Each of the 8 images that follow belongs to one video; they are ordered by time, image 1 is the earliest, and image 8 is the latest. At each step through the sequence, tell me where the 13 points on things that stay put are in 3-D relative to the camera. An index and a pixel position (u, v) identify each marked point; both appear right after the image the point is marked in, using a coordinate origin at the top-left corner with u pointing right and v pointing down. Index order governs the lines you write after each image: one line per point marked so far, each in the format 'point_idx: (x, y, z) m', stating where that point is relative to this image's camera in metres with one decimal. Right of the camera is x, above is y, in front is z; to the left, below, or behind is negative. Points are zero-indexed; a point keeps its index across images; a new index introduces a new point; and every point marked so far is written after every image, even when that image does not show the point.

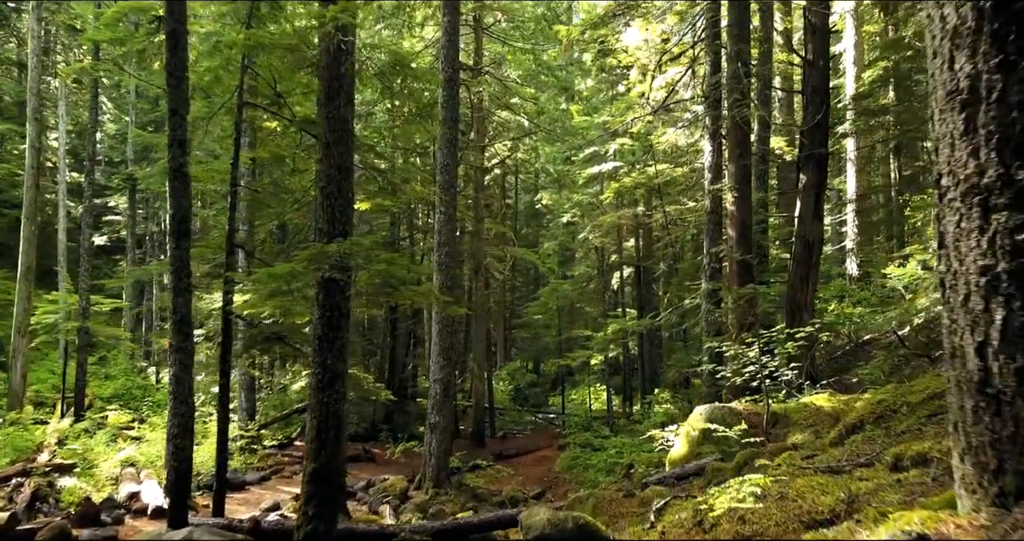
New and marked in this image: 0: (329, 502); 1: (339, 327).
0: (-1.5, -1.9, +6.0) m
1: (-1.5, -0.5, +6.3) m
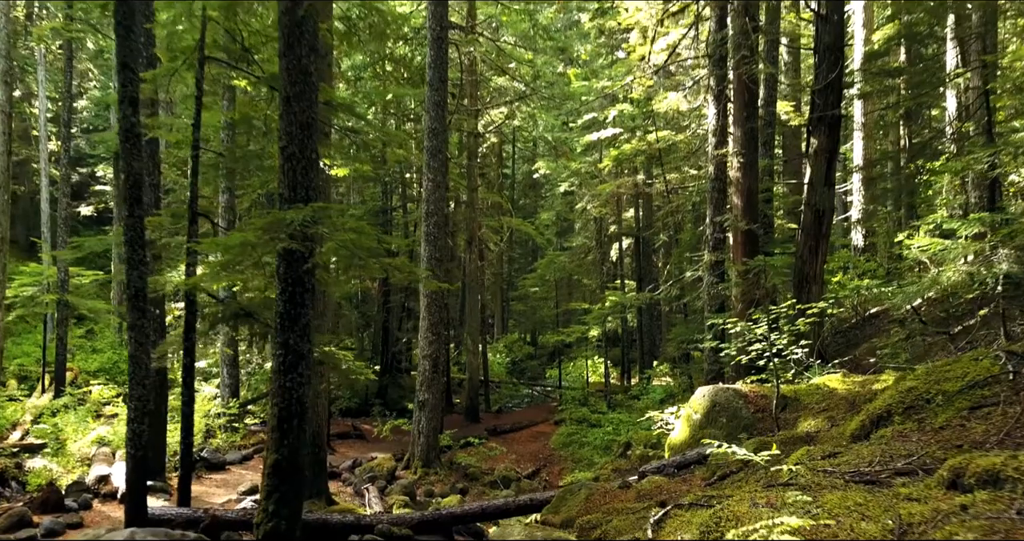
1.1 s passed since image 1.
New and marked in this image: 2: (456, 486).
0: (-1.7, -1.7, +5.5) m
1: (-1.6, -0.3, +5.6) m
2: (-0.9, -3.5, +11.7) m
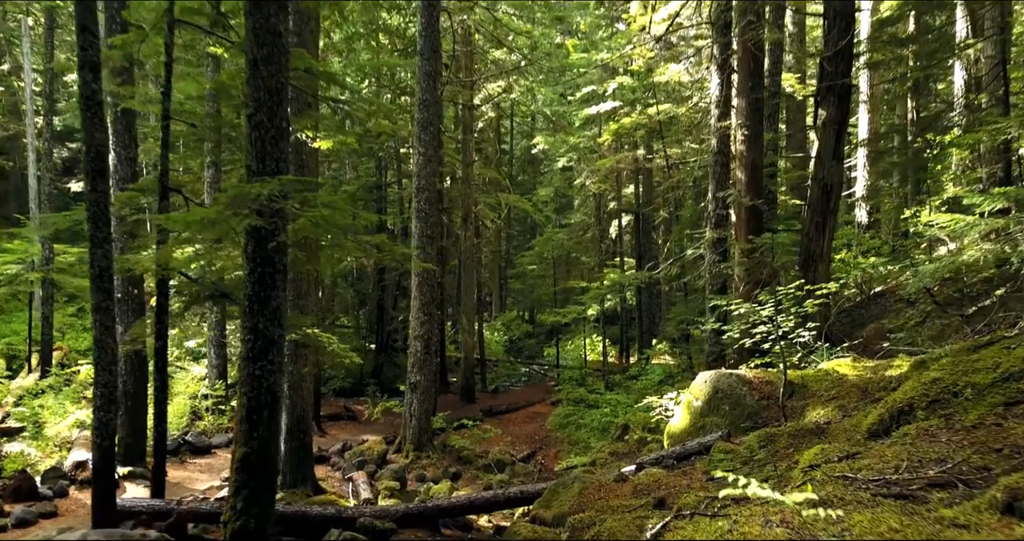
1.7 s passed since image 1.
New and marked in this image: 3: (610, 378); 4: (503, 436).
0: (-1.8, -1.6, +5.1) m
1: (-1.7, -0.1, +5.2) m
2: (-1.0, -3.2, +11.4) m
3: (+2.5, -2.7, +18.3) m
4: (-0.2, -3.3, +14.5) m
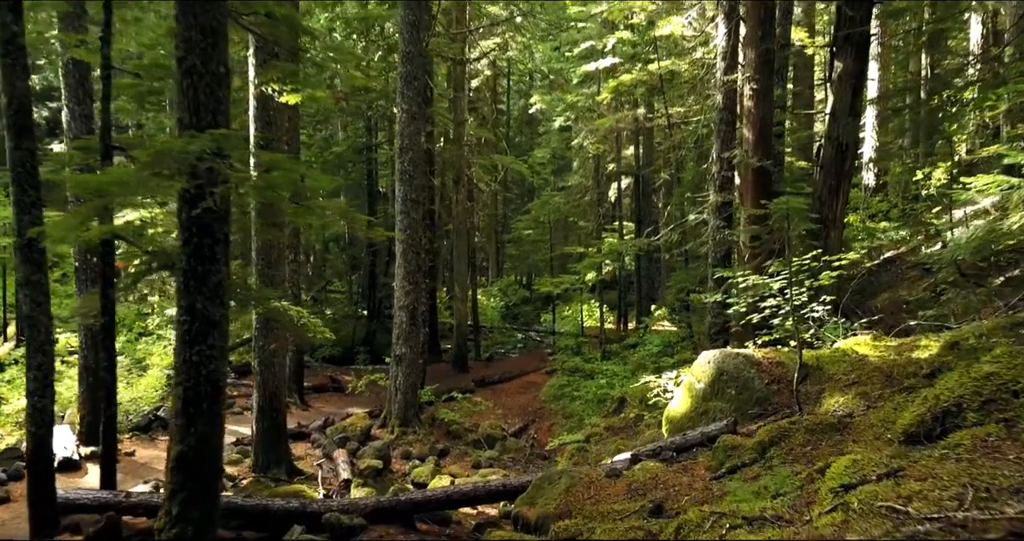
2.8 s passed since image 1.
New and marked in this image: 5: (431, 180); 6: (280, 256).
0: (-1.9, -1.4, +4.5) m
1: (-1.8, +0.1, +4.5) m
2: (-1.1, -2.6, +10.9) m
3: (+2.3, -1.8, +17.7) m
4: (-0.3, -2.7, +13.9) m
5: (-1.9, +2.1, +16.8) m
6: (-2.8, +0.2, +8.7) m
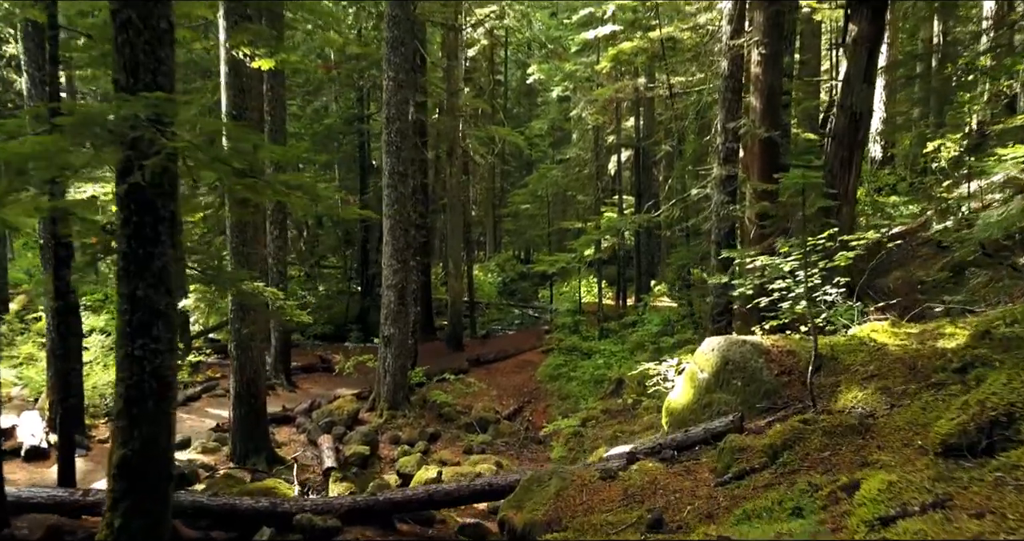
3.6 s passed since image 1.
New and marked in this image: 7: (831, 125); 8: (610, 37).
0: (-2.0, -1.3, +4.0) m
1: (-1.9, +0.2, +4.0) m
2: (-1.2, -2.3, +10.4) m
3: (+2.2, -1.3, +17.2) m
4: (-0.4, -2.2, +13.5) m
5: (-2.0, +2.6, +16.2) m
6: (-2.9, +0.4, +8.1) m
7: (+3.9, +1.8, +8.9) m
8: (+2.4, +5.7, +17.6) m
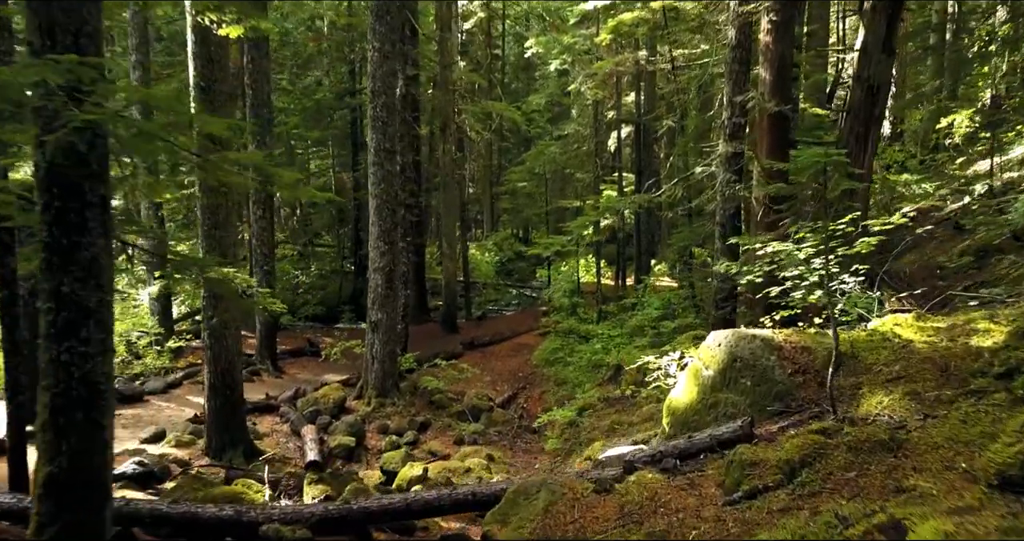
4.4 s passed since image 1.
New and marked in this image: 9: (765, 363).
0: (-2.1, -1.2, +3.5) m
1: (-2.0, +0.2, +3.5) m
2: (-1.3, -2.1, +10.0) m
3: (+2.1, -0.8, +16.8) m
4: (-0.5, -1.9, +13.0) m
5: (-2.1, +3.0, +15.6) m
6: (-3.0, +0.6, +7.6) m
7: (+3.8, +2.0, +8.3) m
8: (+2.3, +6.1, +16.9) m
9: (+1.7, -0.6, +4.9) m
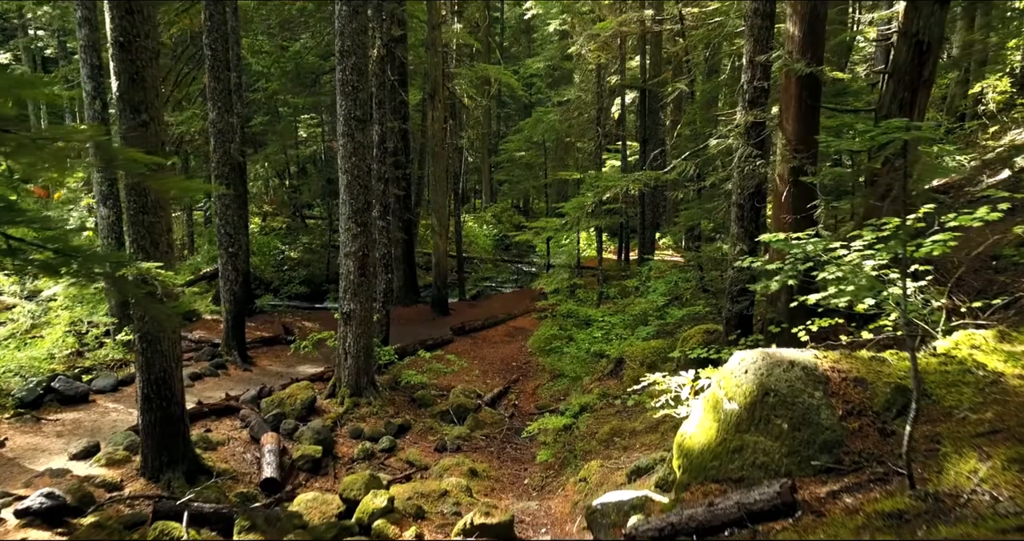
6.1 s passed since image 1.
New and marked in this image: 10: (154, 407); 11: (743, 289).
0: (-2.3, -1.4, +2.5) m
1: (-2.2, +0.1, +2.3) m
2: (-1.5, -1.9, +9.0) m
3: (+2.0, -0.3, +15.6) m
4: (-0.7, -1.6, +12.0) m
5: (-2.2, +3.5, +14.3) m
6: (-3.1, +0.7, +6.5) m
7: (+3.7, +2.1, +7.1) m
8: (+2.2, +6.6, +15.5) m
9: (+1.5, -0.7, +3.8) m
10: (-3.2, -1.2, +6.6) m
11: (+2.3, -0.2, +7.4) m
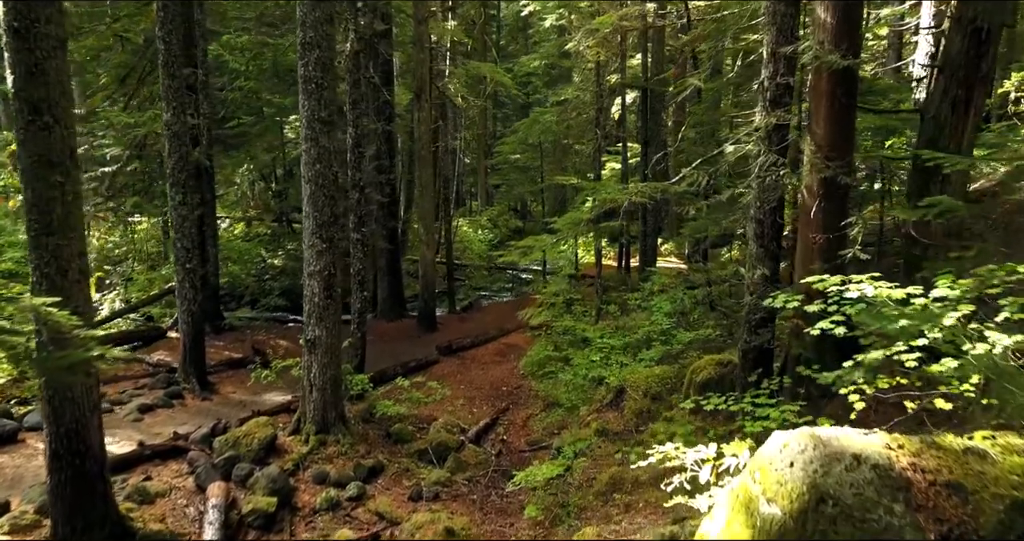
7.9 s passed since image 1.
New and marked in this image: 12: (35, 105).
0: (-2.4, -1.6, +1.4) m
1: (-2.4, -0.1, +1.3) m
2: (-1.6, -2.1, +7.9) m
3: (+1.9, -0.6, +14.6) m
4: (-0.8, -1.8, +10.9) m
5: (-2.3, +3.2, +13.3) m
6: (-3.3, +0.4, +5.4) m
7: (+3.5, +1.8, +6.0) m
8: (+2.0, +6.4, +14.4) m
9: (+1.4, -0.9, +2.7) m
10: (-3.4, -1.5, +5.5) m
11: (+2.2, -0.4, +6.3) m
12: (-3.4, +1.2, +5.1) m
